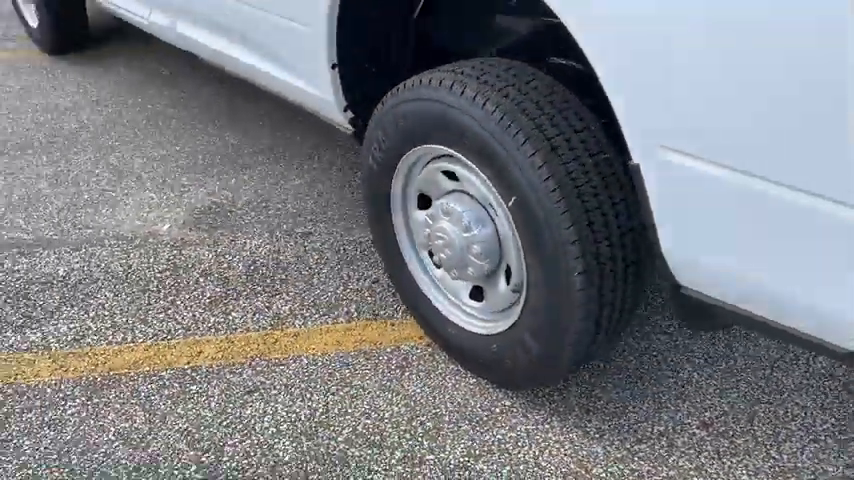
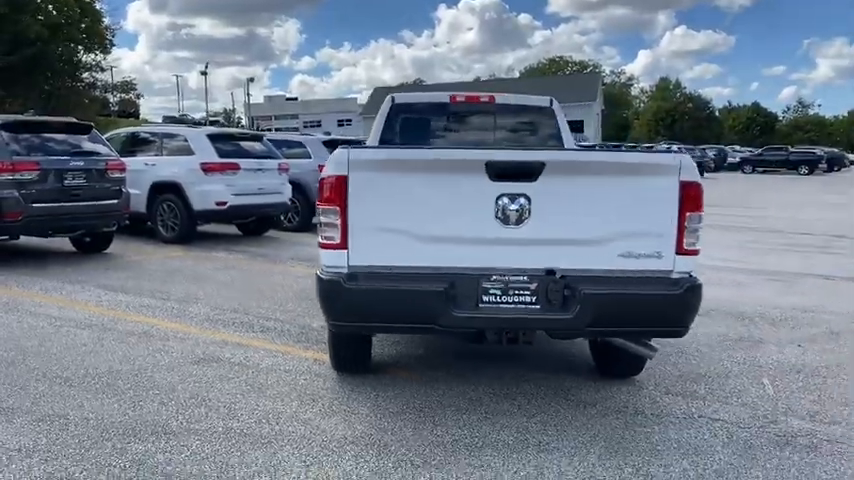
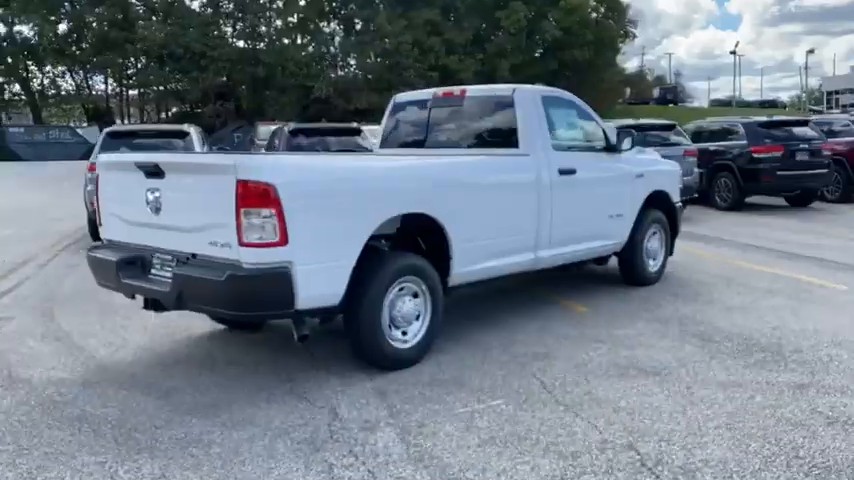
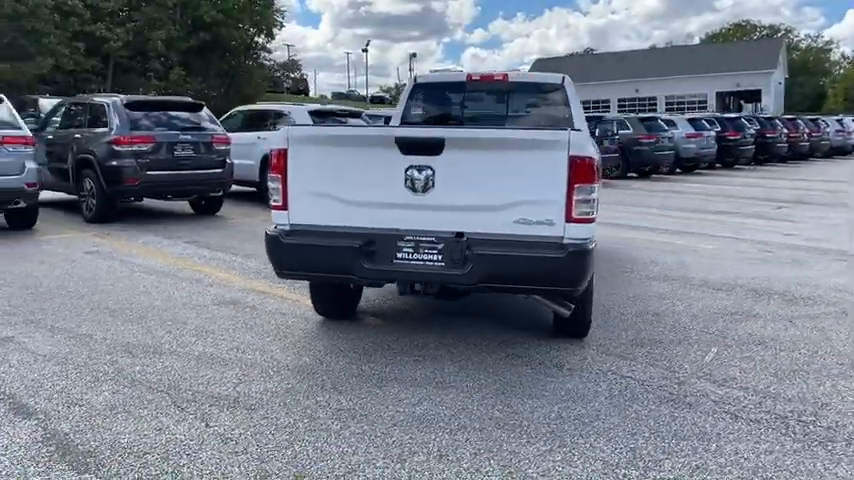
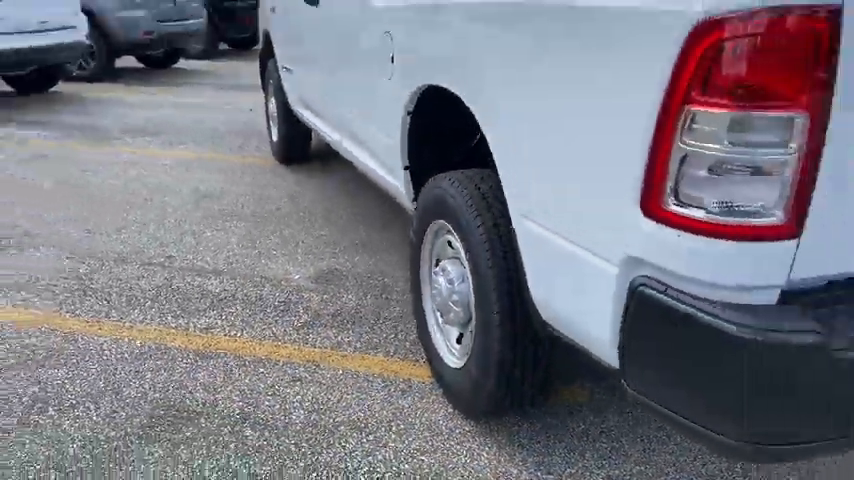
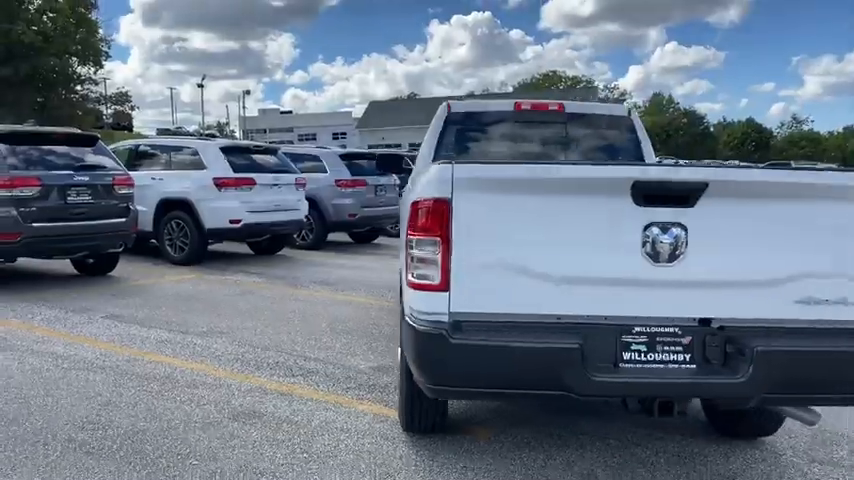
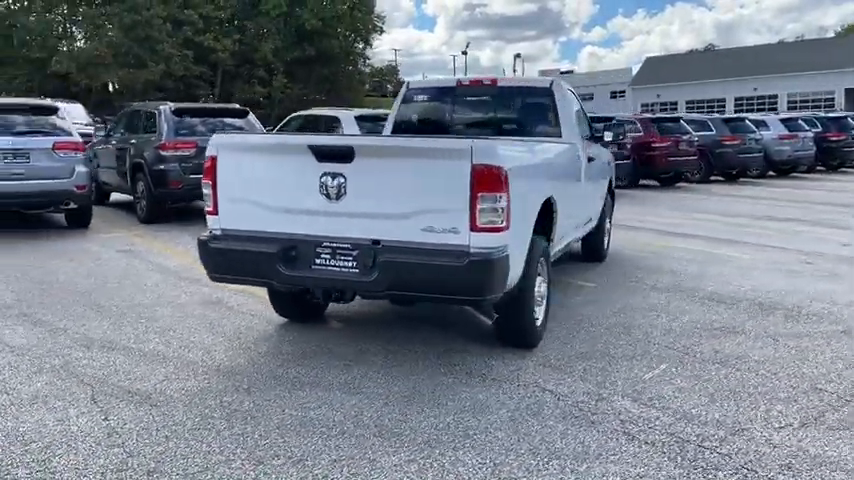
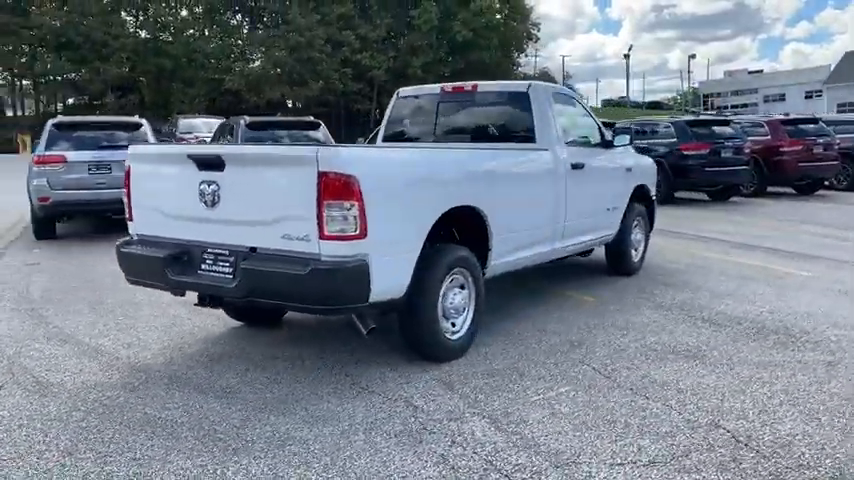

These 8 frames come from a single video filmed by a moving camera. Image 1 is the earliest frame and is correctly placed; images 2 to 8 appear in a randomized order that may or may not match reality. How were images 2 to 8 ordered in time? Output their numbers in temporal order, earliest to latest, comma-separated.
5, 6, 2, 4, 7, 8, 3
